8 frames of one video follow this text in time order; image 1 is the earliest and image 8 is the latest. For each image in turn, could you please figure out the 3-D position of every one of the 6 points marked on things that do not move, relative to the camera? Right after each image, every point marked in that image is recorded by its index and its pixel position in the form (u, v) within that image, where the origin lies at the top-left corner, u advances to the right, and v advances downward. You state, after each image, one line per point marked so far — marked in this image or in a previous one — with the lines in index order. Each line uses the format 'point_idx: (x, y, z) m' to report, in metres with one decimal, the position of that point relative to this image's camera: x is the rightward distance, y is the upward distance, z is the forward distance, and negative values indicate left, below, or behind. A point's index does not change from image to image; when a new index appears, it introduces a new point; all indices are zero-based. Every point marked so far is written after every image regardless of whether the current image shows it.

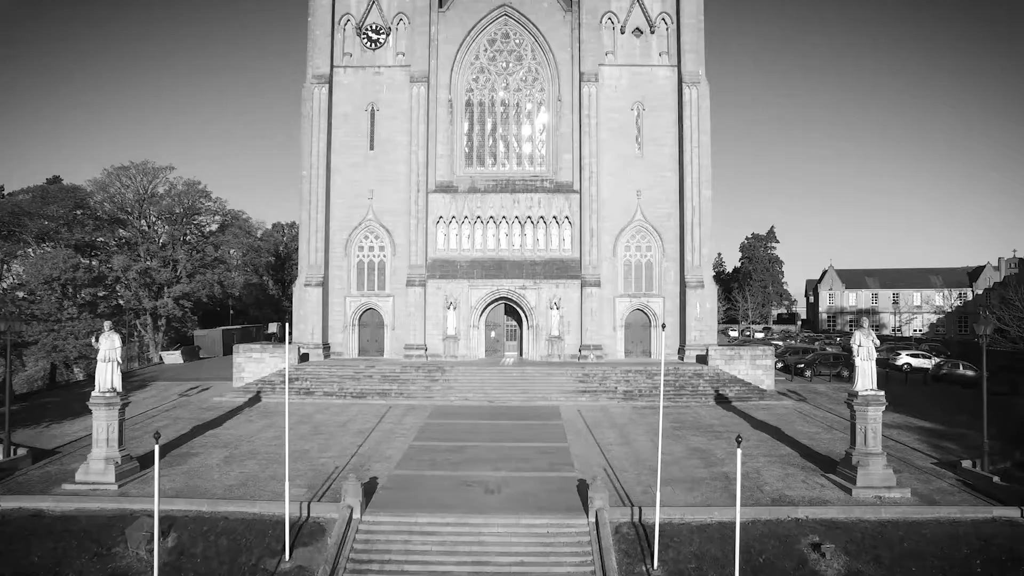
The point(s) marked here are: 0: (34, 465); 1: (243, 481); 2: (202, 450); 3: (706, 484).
0: (-13.2, -4.9, +18.1) m
1: (-6.9, -5.0, +16.8) m
2: (-9.4, -5.0, +19.7) m
3: (+4.9, -5.0, +16.5) m
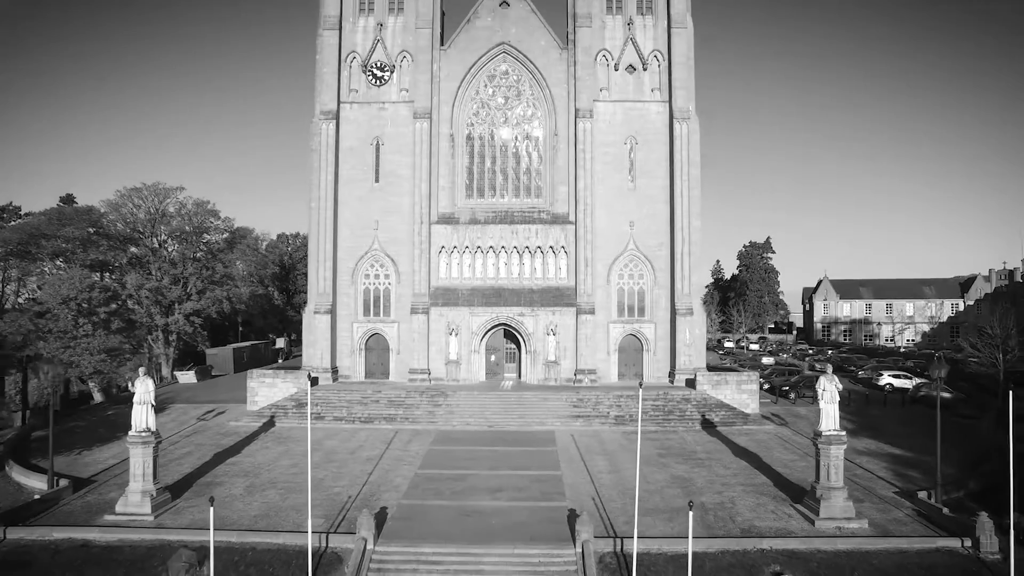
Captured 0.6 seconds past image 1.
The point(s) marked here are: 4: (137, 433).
0: (-13.3, -6.3, +19.9) m
1: (-7.0, -6.4, +18.6) m
2: (-9.5, -6.3, +21.4) m
3: (+4.8, -6.3, +18.2) m
4: (-10.6, -4.1, +18.4) m
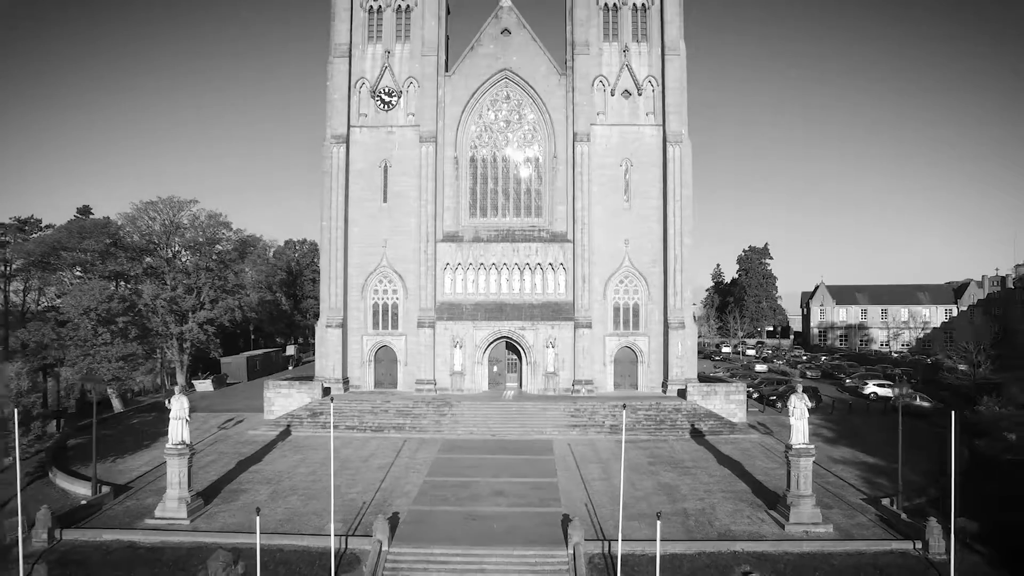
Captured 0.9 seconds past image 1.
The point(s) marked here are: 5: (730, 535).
0: (-13.3, -7.1, +21.8) m
1: (-7.0, -7.2, +20.5) m
2: (-9.4, -7.2, +23.4) m
3: (+4.8, -7.1, +20.1) m
4: (-10.6, -5.0, +20.4) m
5: (+6.3, -7.2, +18.9) m
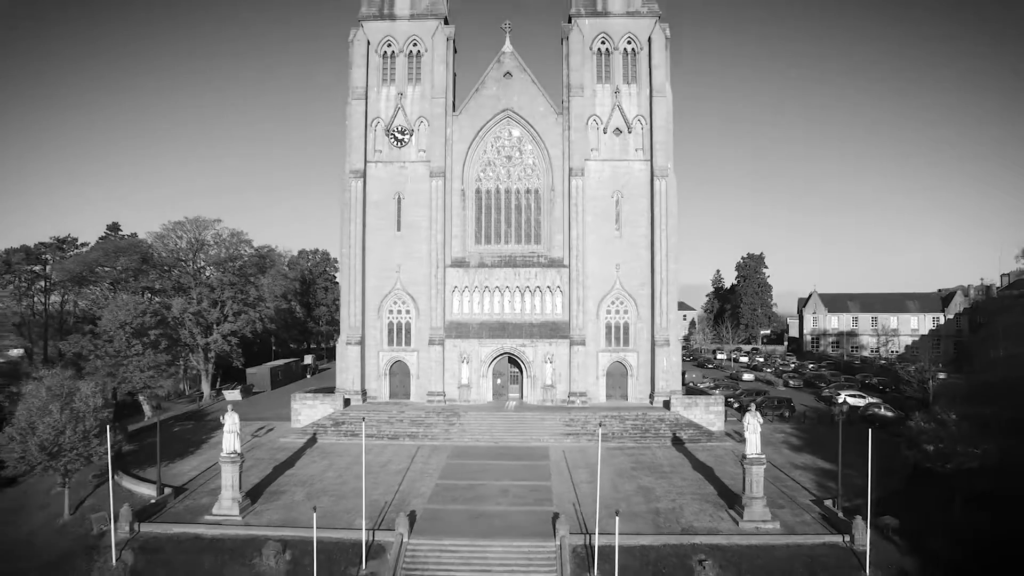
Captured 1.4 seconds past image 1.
0: (-13.3, -8.4, +25.8) m
1: (-7.0, -8.5, +24.4) m
2: (-9.5, -8.4, +27.3) m
3: (+4.8, -8.4, +23.8) m
4: (-10.7, -6.2, +24.3) m
5: (+6.3, -8.5, +22.7) m
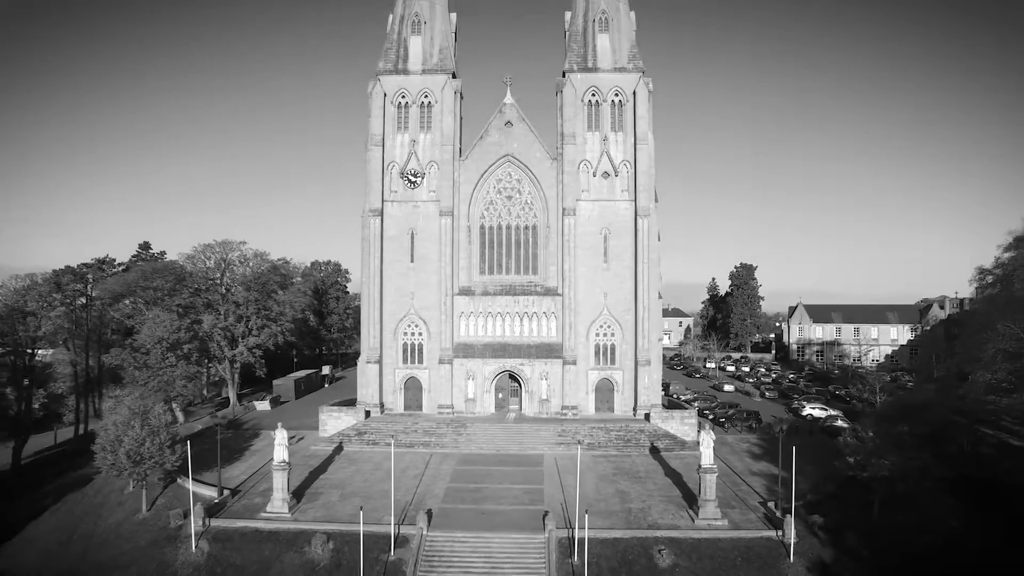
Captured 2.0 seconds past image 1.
0: (-13.4, -10.2, +31.2) m
1: (-7.1, -10.3, +29.8) m
2: (-9.5, -10.2, +32.8) m
3: (+4.7, -10.2, +29.2) m
4: (-10.7, -8.0, +29.7) m
5: (+6.2, -10.3, +28.0) m
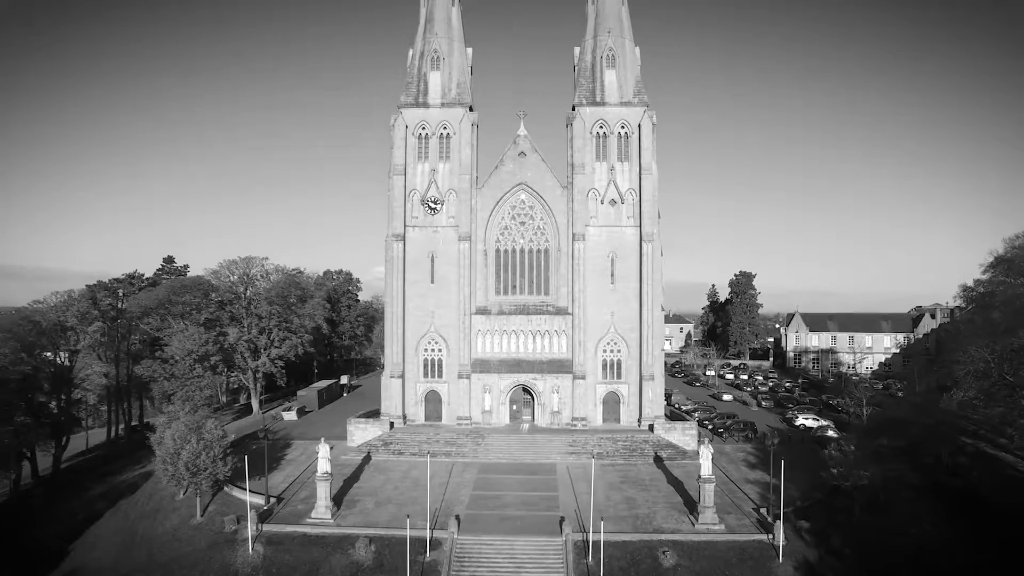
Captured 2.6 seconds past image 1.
0: (-12.4, -11.7, +34.7) m
1: (-6.1, -11.7, +33.3) m
2: (-8.5, -11.7, +36.2) m
3: (+5.7, -11.7, +32.6) m
4: (-9.8, -9.5, +33.2) m
5: (+7.2, -11.7, +31.5) m
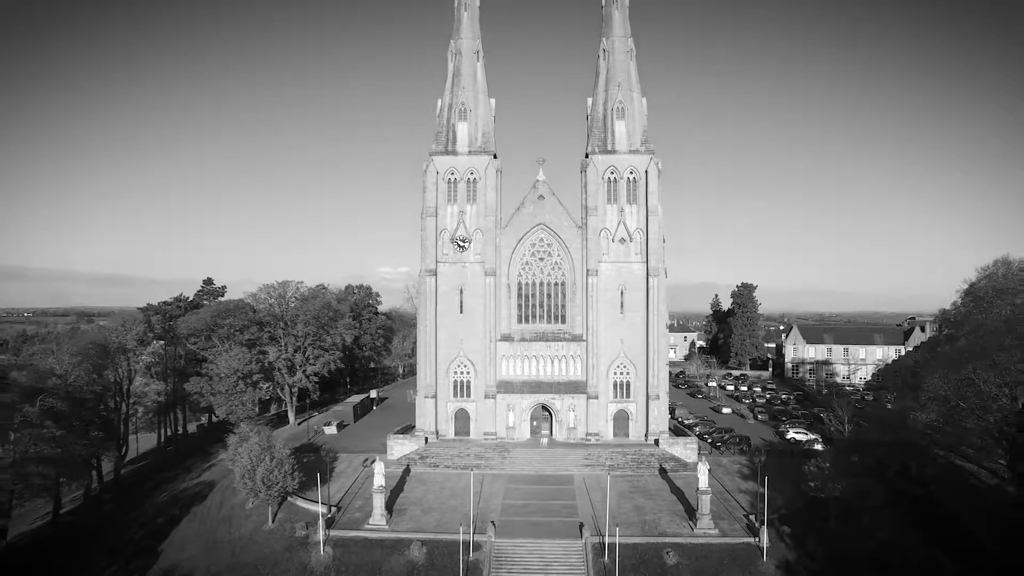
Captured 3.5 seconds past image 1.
0: (-10.7, -14.2, +40.8) m
1: (-4.5, -14.2, +39.4) m
2: (-6.9, -14.2, +42.3) m
3: (+7.3, -14.1, +38.6) m
4: (-8.1, -12.0, +39.3) m
5: (+8.8, -14.2, +37.4) m
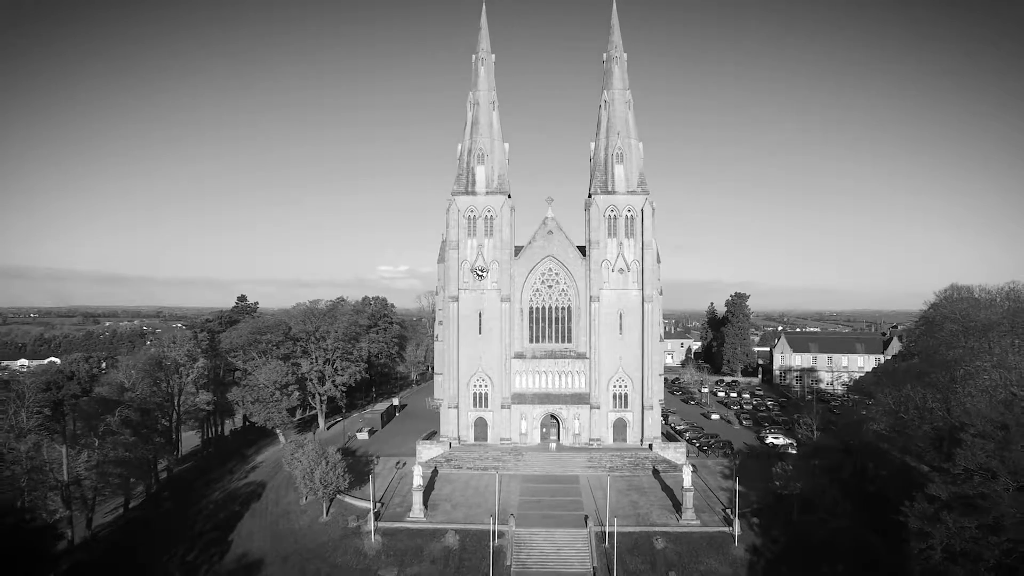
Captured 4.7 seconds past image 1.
0: (-9.5, -16.6, +48.8) m
1: (-3.3, -16.6, +47.3) m
2: (-5.7, -16.6, +50.2) m
3: (+8.5, -16.5, +46.5) m
4: (-6.9, -14.4, +47.2) m
5: (+10.0, -16.5, +45.3) m
